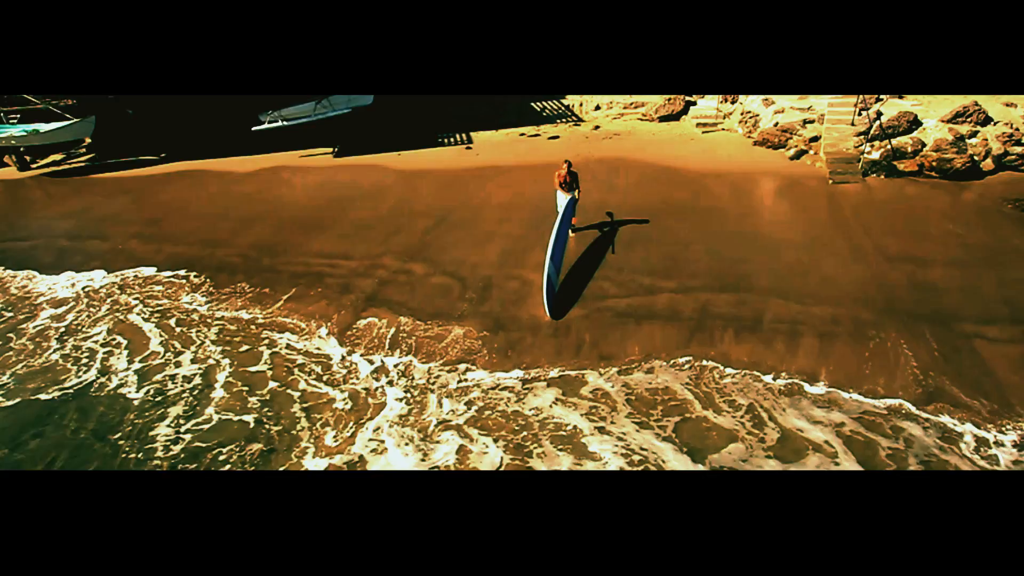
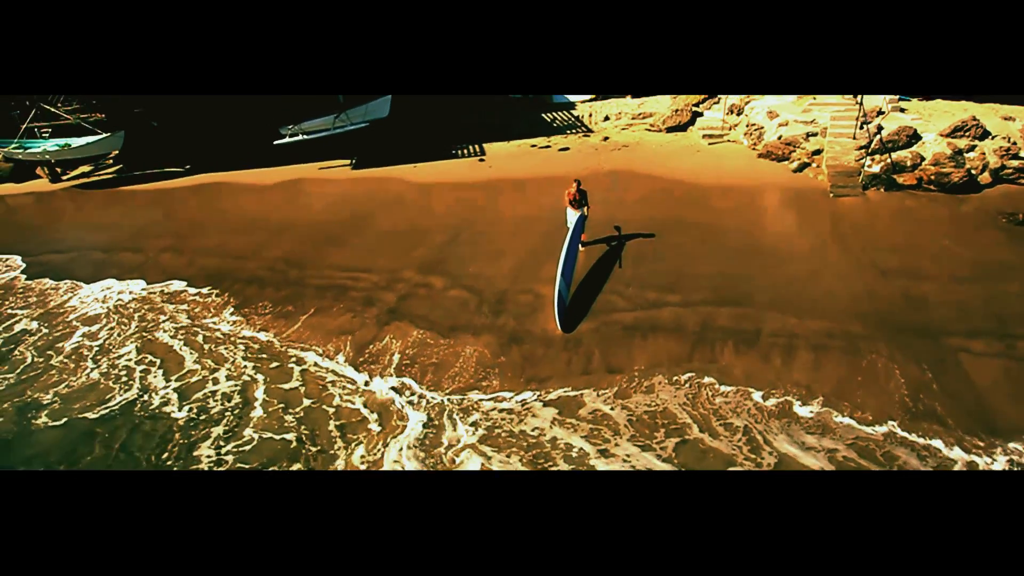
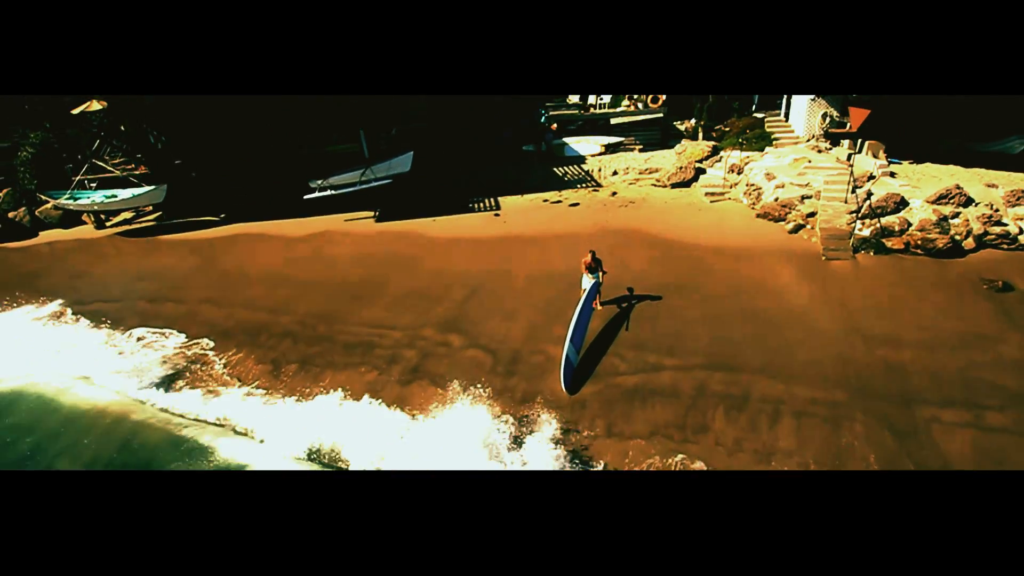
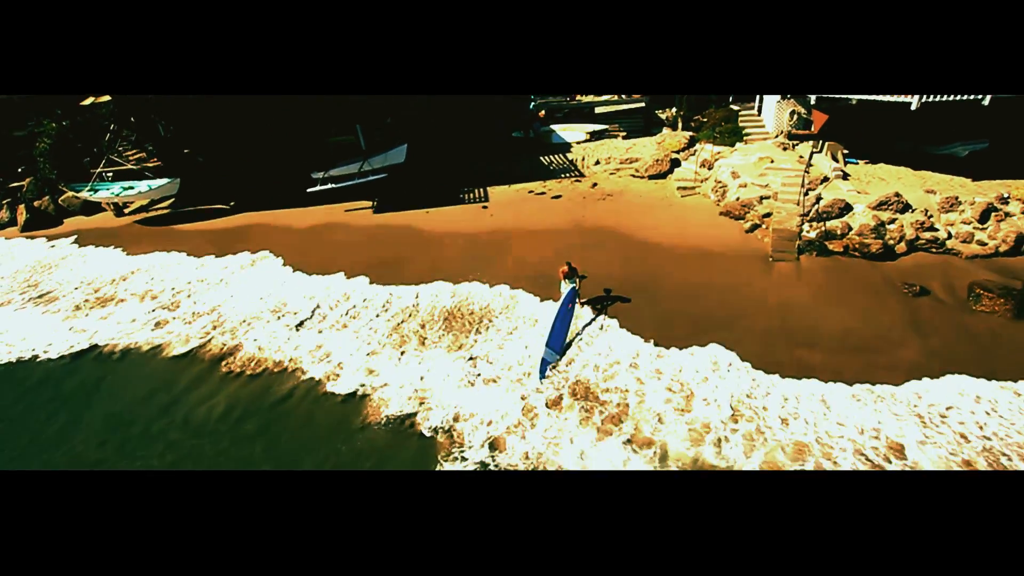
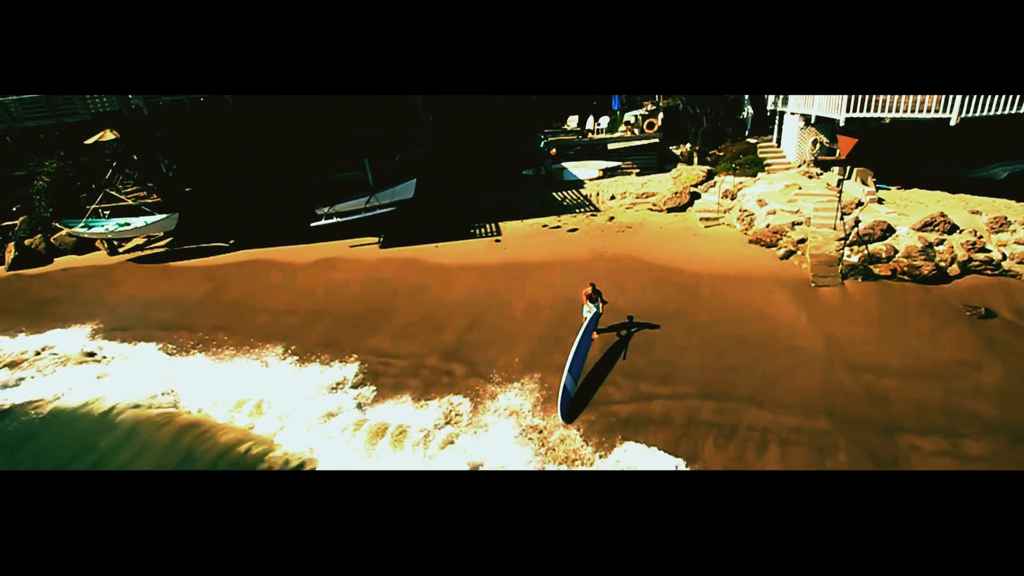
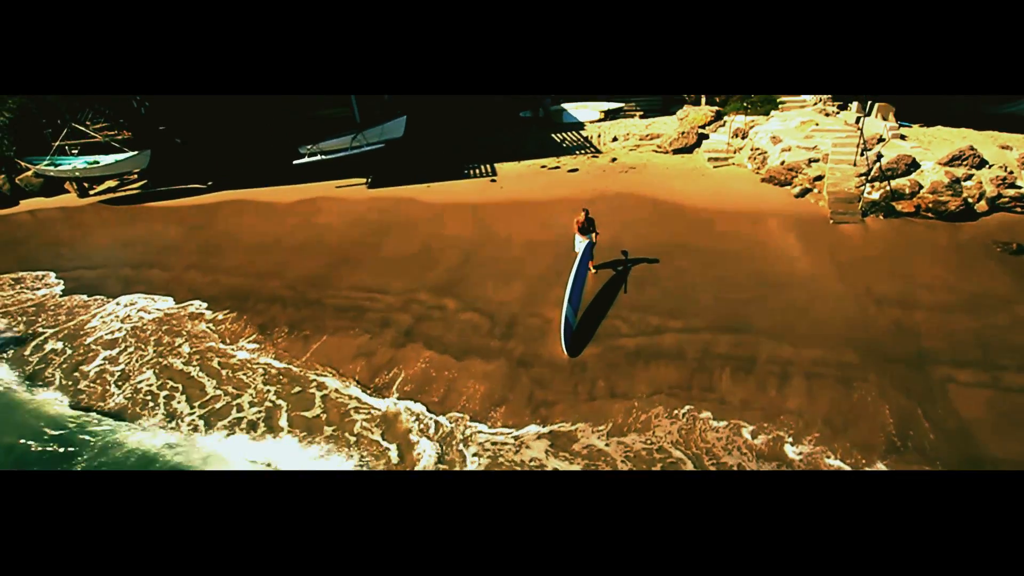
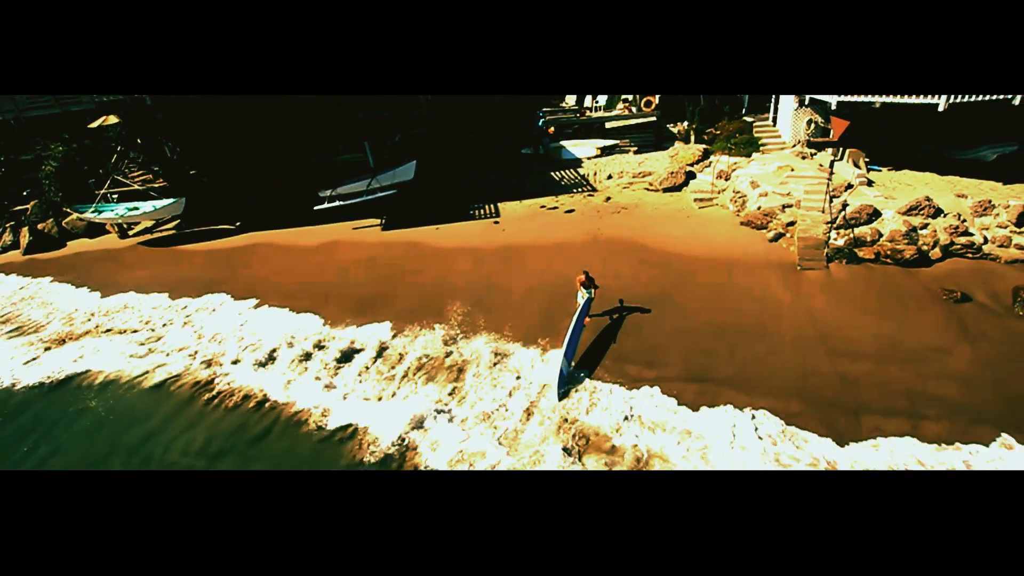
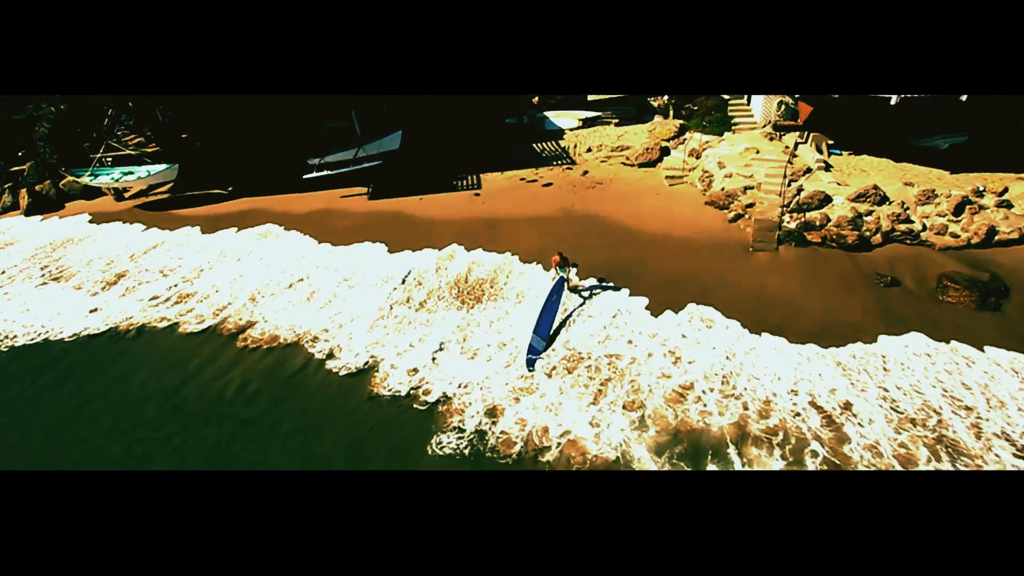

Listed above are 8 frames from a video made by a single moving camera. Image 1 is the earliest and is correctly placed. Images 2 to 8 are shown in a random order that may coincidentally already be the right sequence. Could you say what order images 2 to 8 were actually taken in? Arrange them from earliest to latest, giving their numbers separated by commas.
2, 6, 3, 5, 7, 4, 8
